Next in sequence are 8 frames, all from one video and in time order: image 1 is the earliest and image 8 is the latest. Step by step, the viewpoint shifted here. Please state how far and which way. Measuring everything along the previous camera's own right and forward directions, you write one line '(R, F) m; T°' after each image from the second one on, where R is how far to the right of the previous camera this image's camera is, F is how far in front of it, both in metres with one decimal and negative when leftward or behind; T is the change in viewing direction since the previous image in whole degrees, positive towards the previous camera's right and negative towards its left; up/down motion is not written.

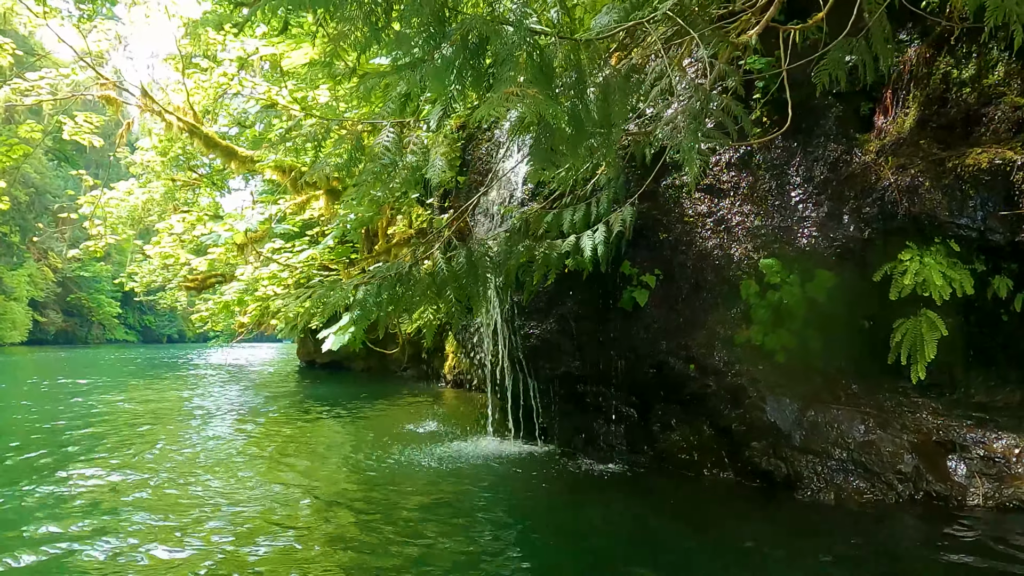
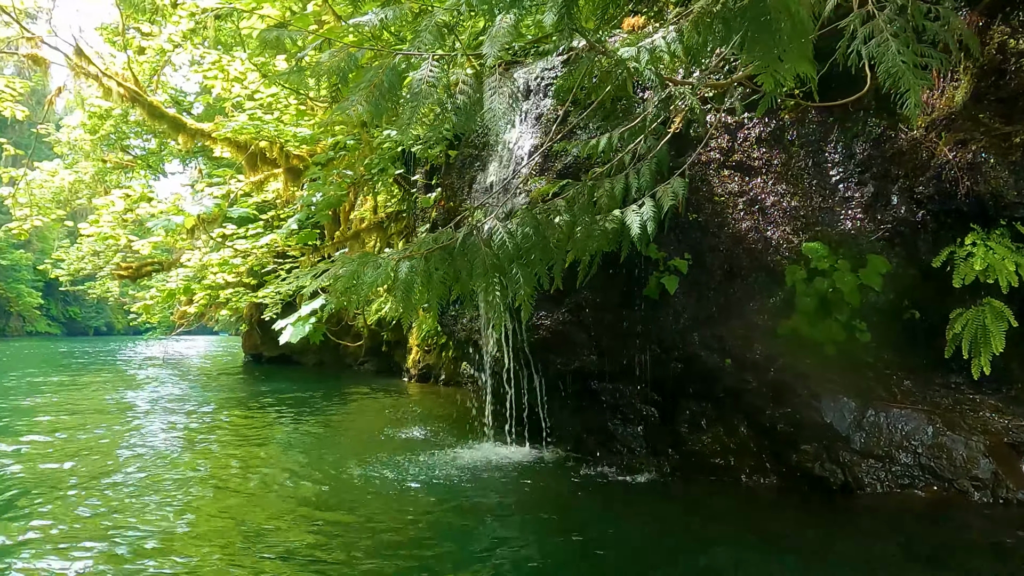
(-0.4, +0.5) m; +5°
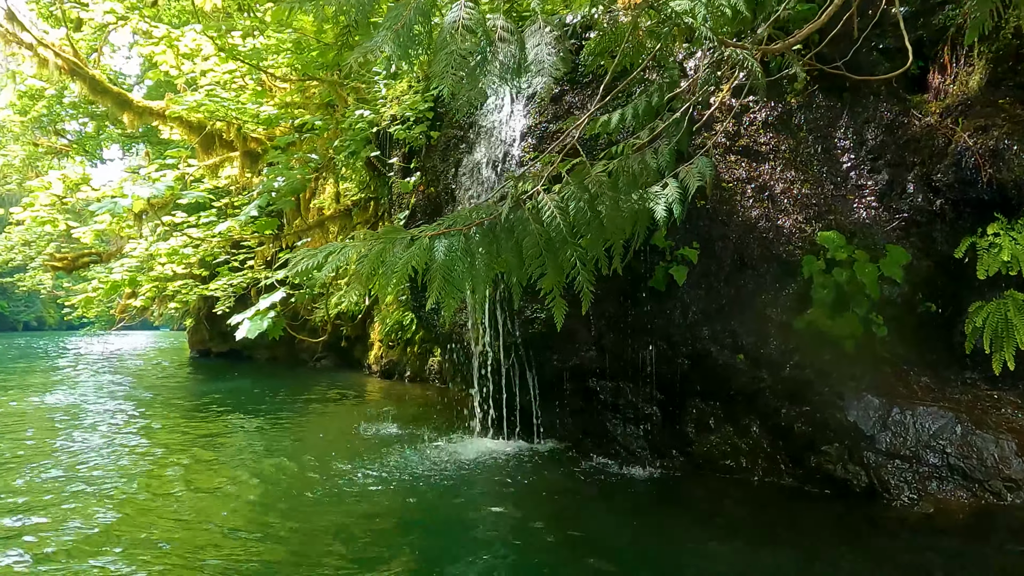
(-0.3, +0.3) m; +4°
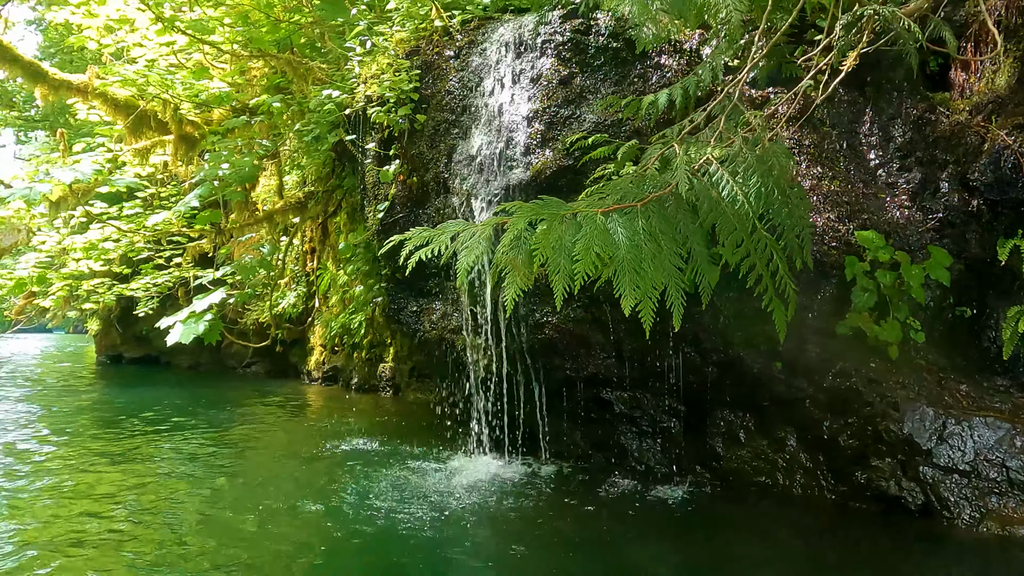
(-0.5, +0.4) m; +7°
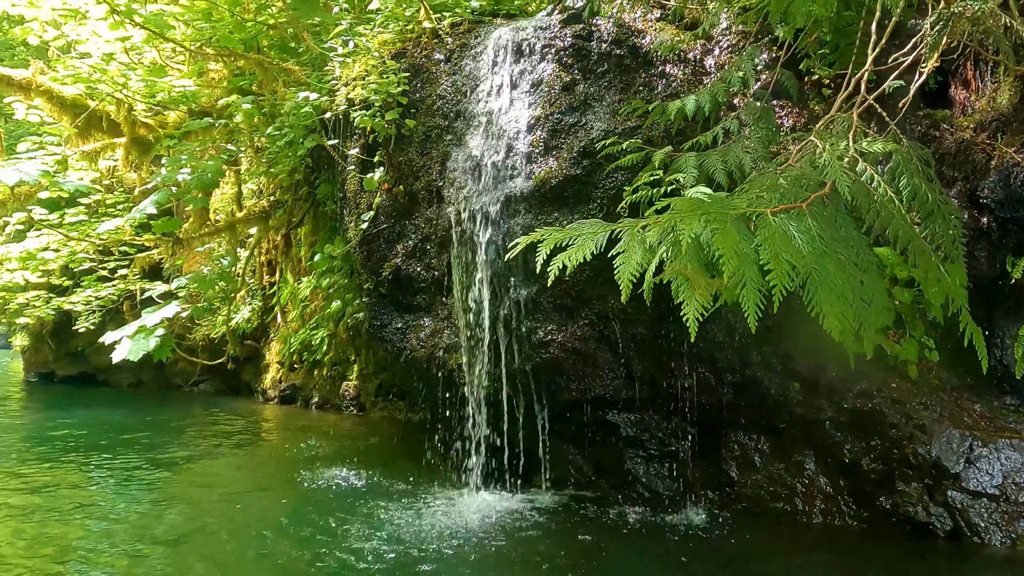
(-0.3, +0.2) m; +4°
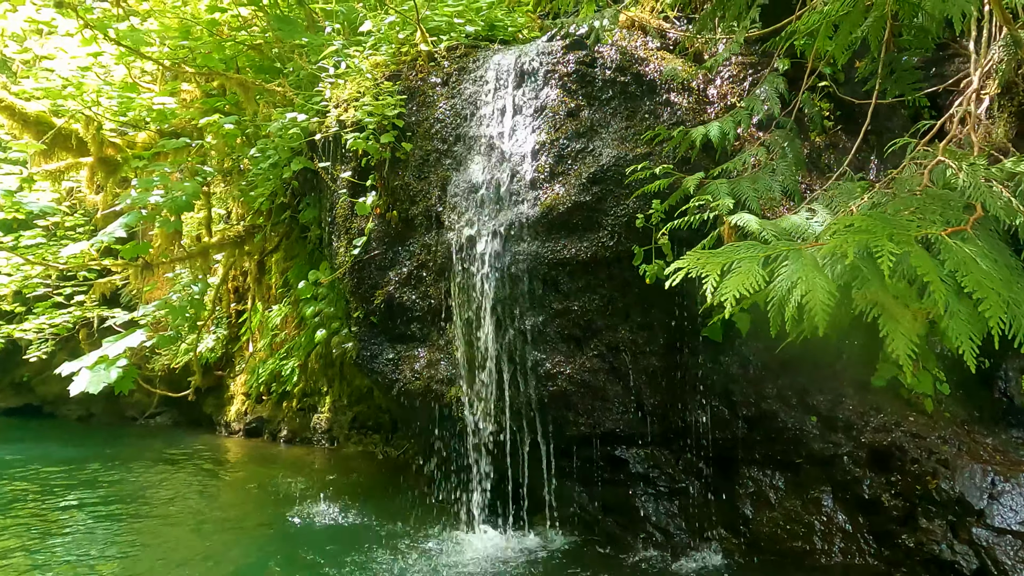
(-0.2, +0.1) m; +3°
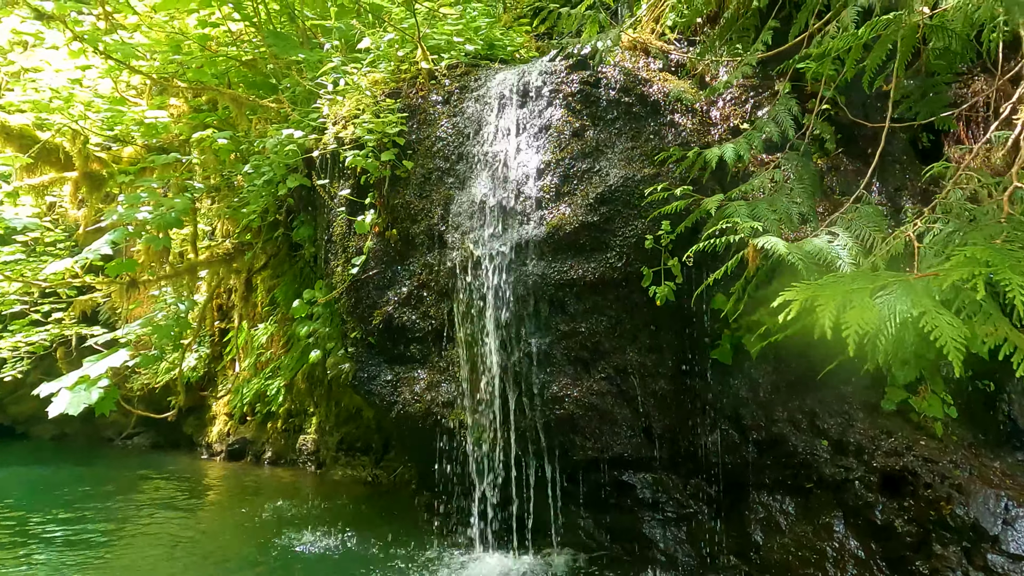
(-0.1, +0.1) m; +2°
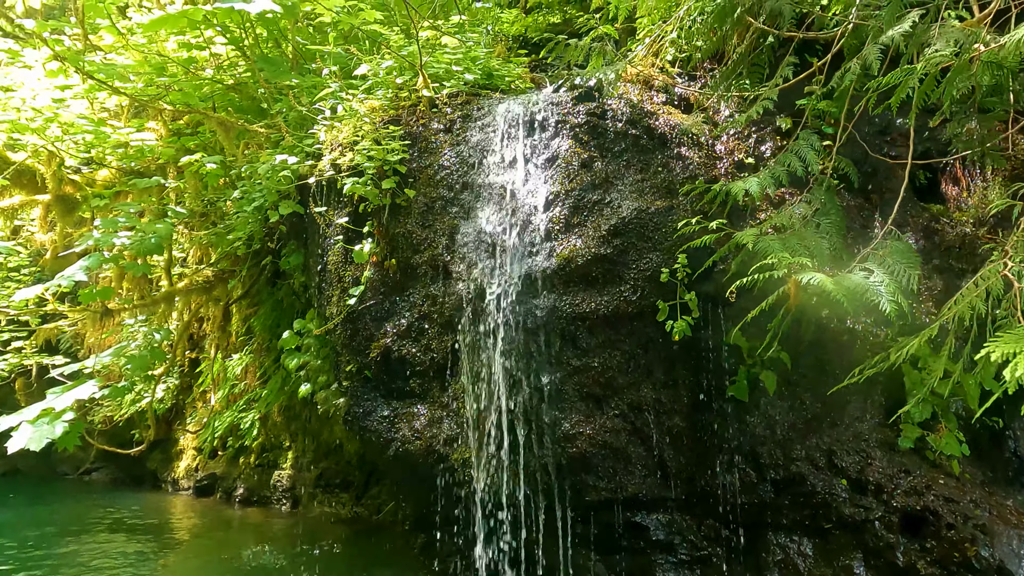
(-0.2, +0.1) m; +3°
